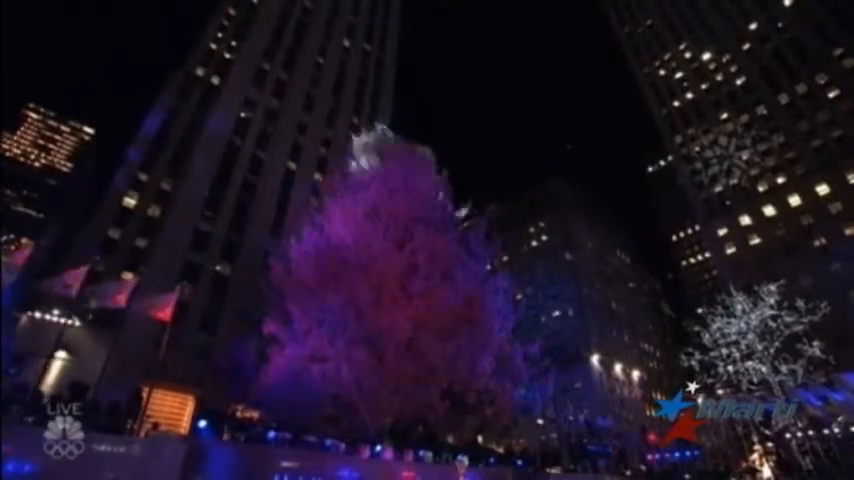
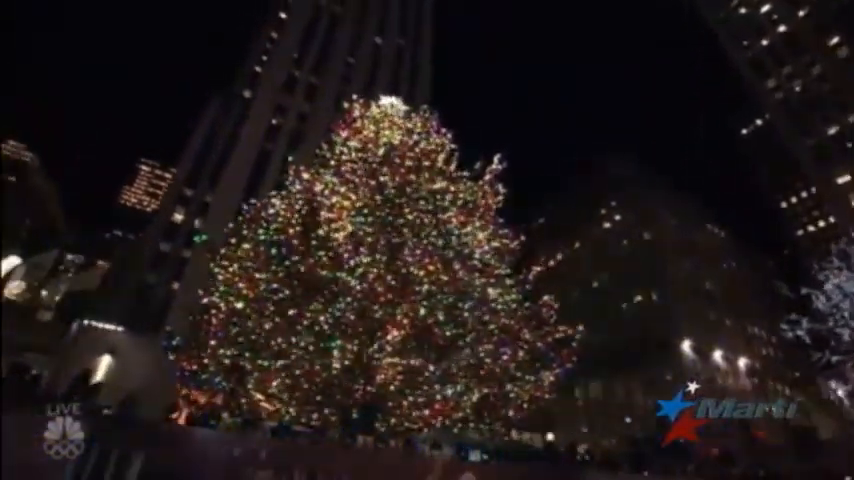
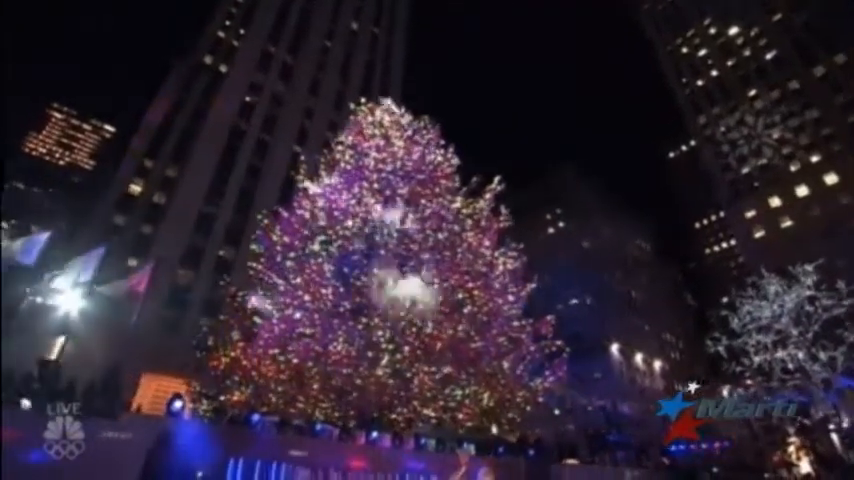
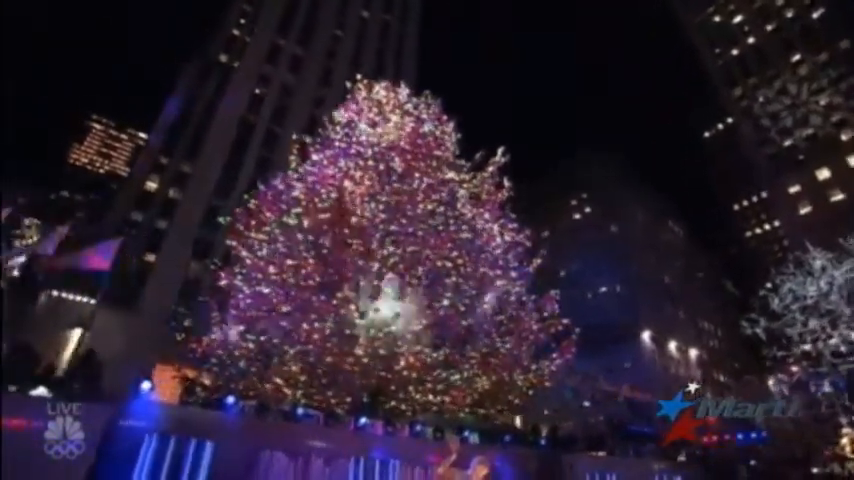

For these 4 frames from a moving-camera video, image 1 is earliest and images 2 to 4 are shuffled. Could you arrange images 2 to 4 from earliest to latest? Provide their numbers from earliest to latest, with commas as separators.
3, 4, 2
